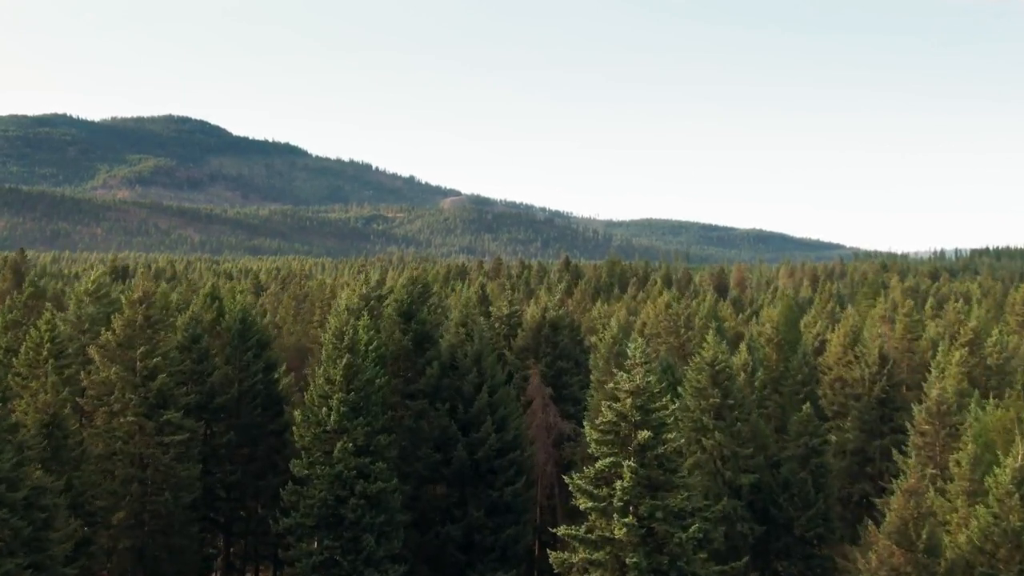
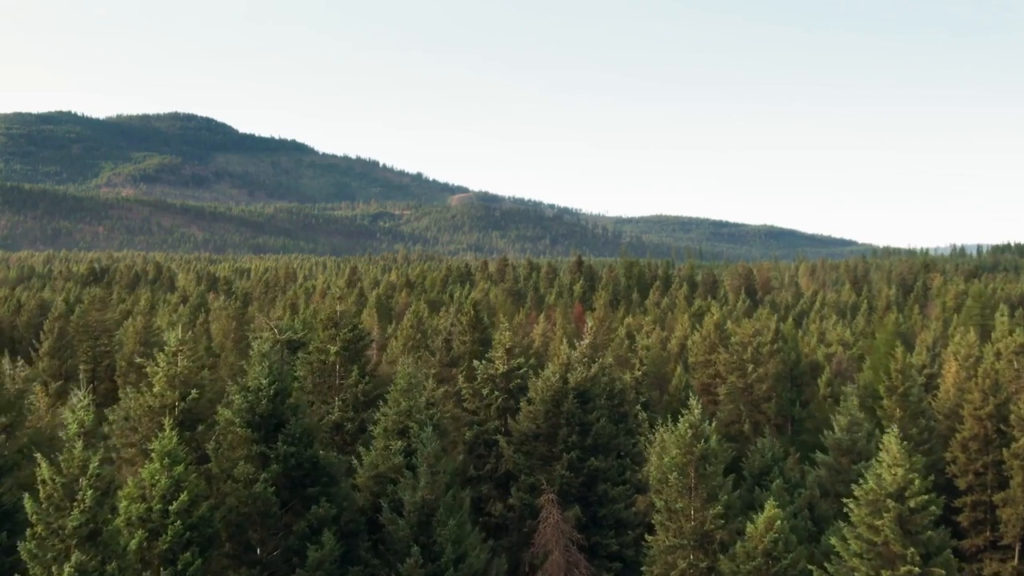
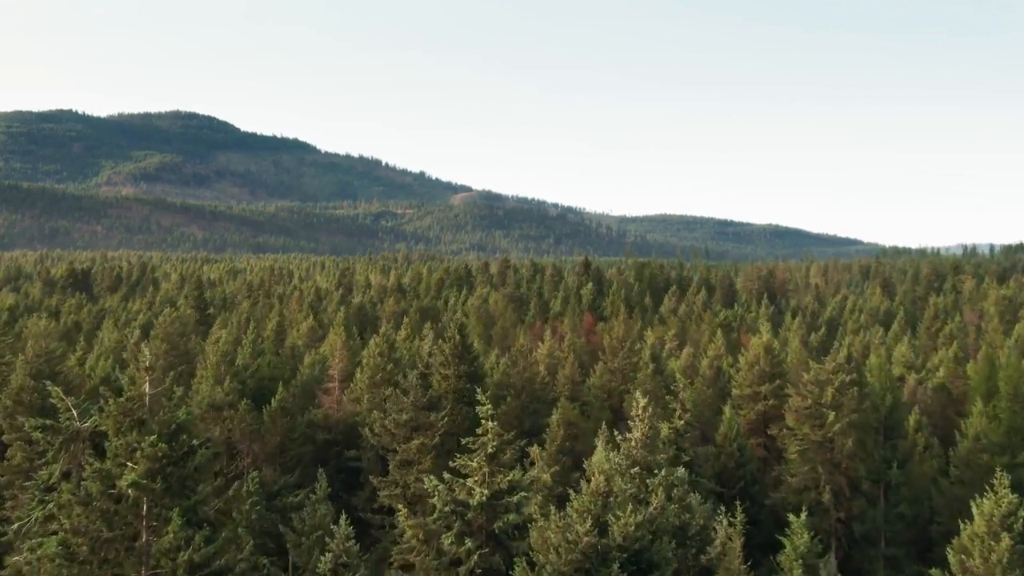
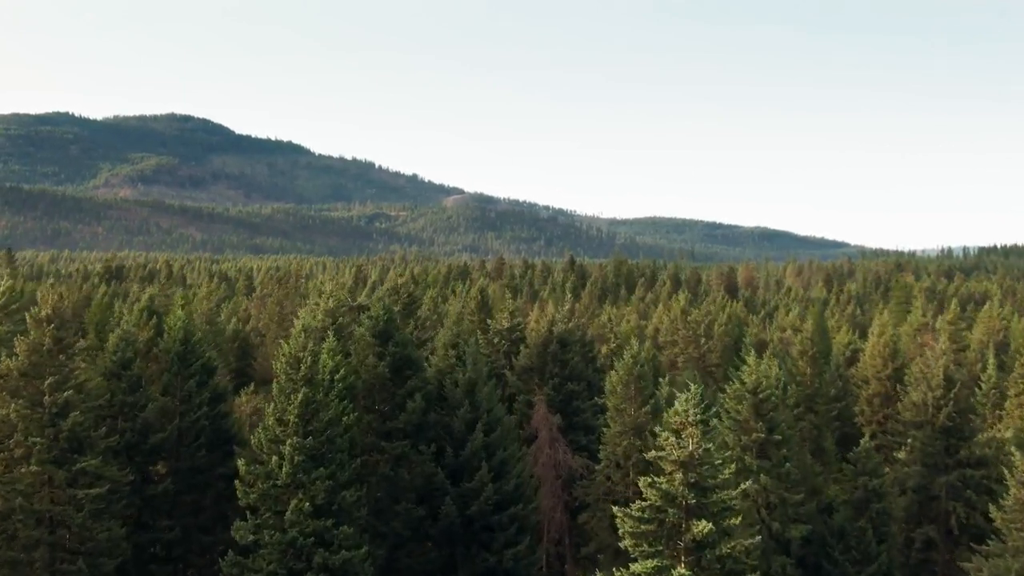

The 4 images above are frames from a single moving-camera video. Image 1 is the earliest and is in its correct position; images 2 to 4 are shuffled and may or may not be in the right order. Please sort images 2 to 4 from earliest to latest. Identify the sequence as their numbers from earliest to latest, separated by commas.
4, 2, 3
